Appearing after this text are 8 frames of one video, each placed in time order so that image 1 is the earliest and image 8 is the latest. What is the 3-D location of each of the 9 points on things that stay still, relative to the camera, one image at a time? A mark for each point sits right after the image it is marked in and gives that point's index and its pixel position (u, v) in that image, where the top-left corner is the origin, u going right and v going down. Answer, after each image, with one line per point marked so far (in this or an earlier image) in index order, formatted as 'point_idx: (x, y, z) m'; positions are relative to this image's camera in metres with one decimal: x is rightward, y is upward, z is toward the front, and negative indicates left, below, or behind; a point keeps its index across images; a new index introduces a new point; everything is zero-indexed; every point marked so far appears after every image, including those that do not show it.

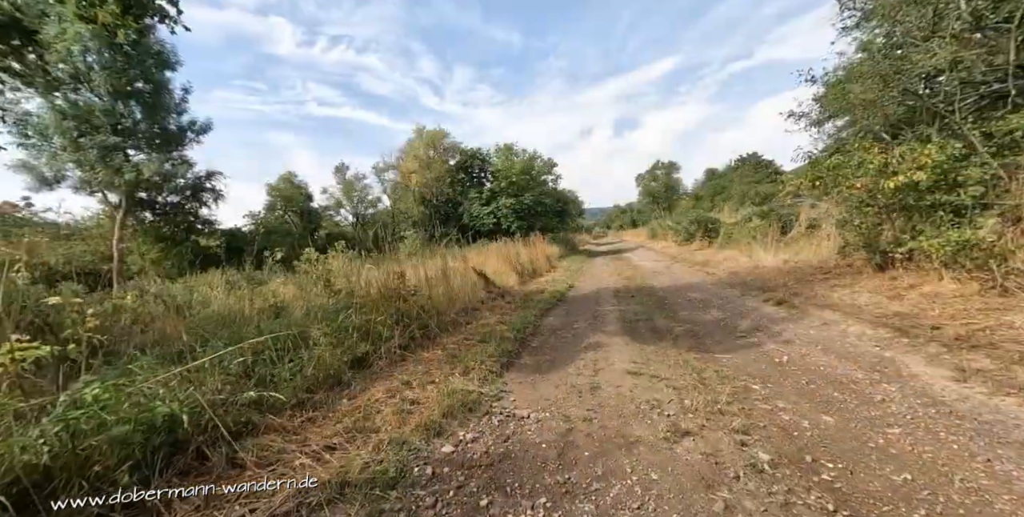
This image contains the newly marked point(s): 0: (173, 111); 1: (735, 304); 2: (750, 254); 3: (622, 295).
0: (-15.5, +6.7, +18.6) m
1: (+3.4, -0.7, +6.3) m
2: (+6.4, +0.1, +11.0) m
3: (+2.3, -0.8, +8.9) m
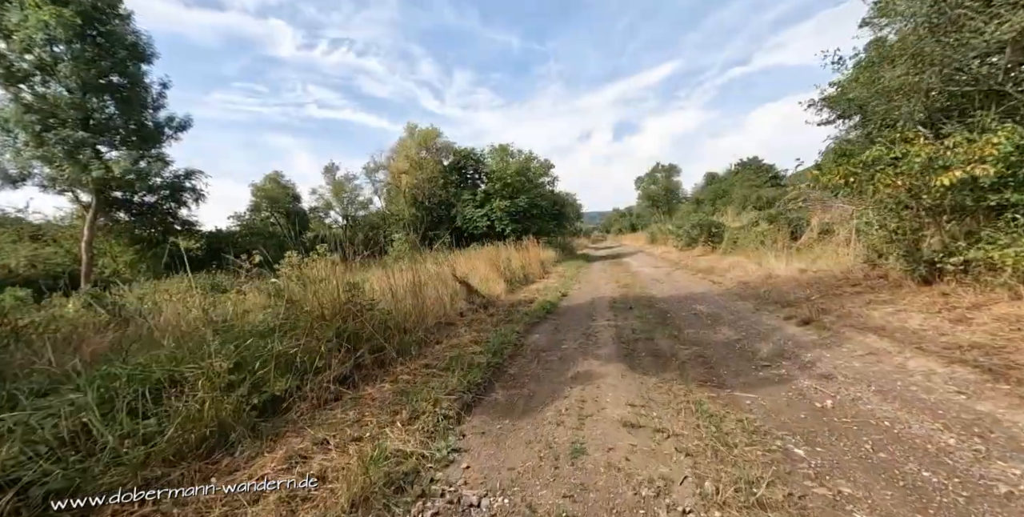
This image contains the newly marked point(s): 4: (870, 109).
0: (-15.8, +6.6, +17.7) m
1: (+3.2, -0.9, +5.4) m
2: (+6.1, -0.1, +10.2) m
3: (+2.1, -1.0, +8.1) m
4: (+5.6, +2.3, +6.3) m
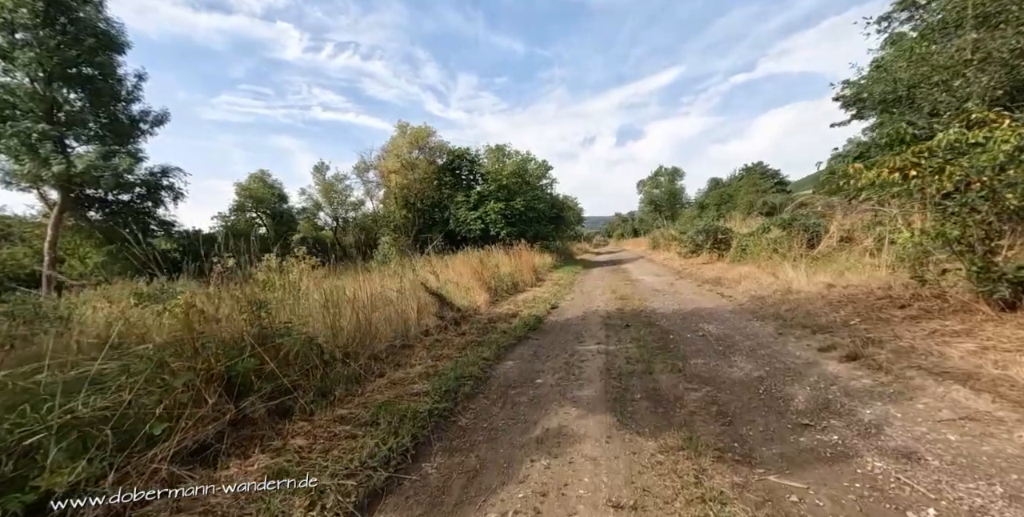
0: (-16.0, +6.5, +16.8) m
1: (+2.8, -1.0, +4.4) m
2: (+5.8, -0.3, +9.1) m
3: (+1.7, -1.1, +7.0) m
4: (+5.3, +2.1, +5.2) m
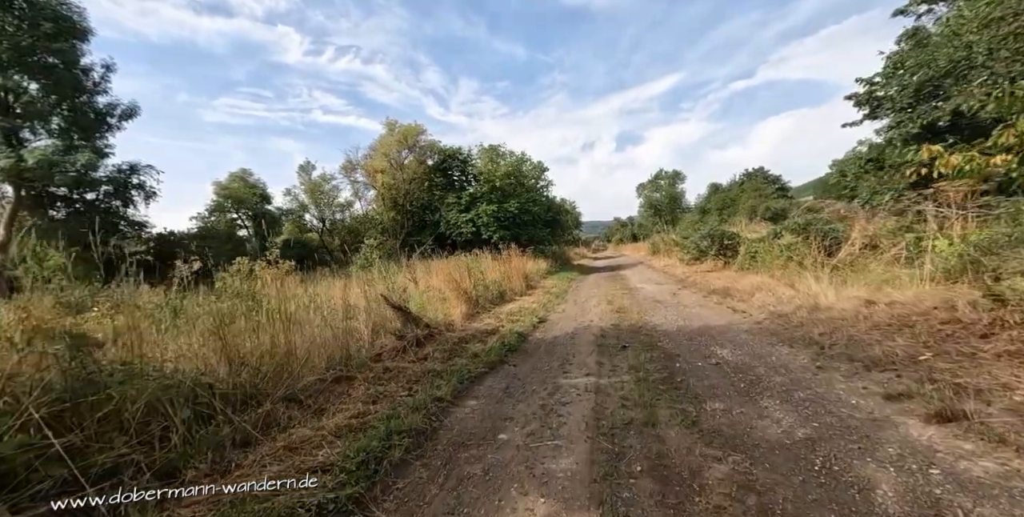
0: (-16.4, +6.4, +15.7) m
1: (+2.4, -1.1, +3.3) m
2: (+5.4, -0.5, +8.0) m
3: (+1.3, -1.3, +5.9) m
4: (+5.0, +2.0, +4.2) m
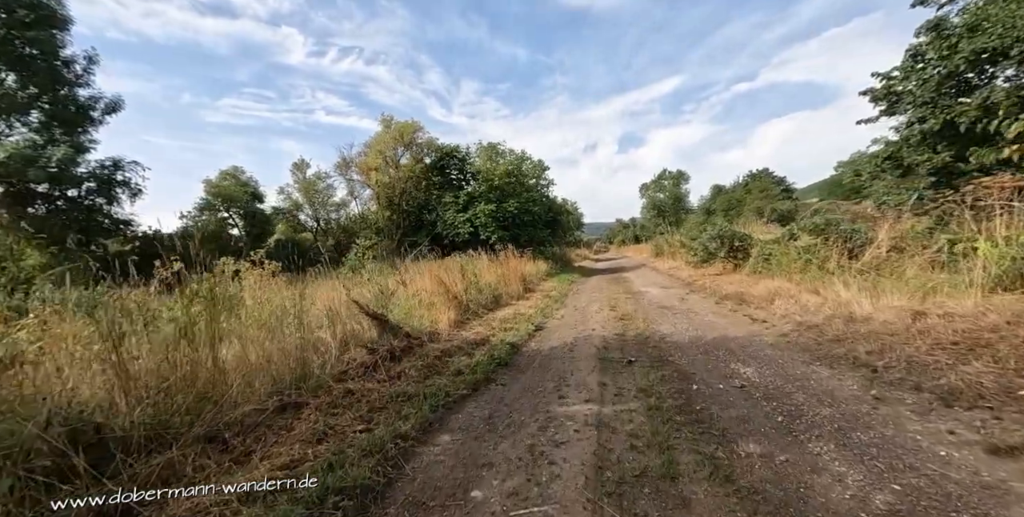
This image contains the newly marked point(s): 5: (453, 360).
0: (-16.4, +6.4, +15.1) m
1: (+2.3, -1.1, +2.5) m
2: (+5.3, -0.6, +7.2) m
3: (+1.2, -1.3, +5.2) m
4: (+4.9, +1.9, +3.4) m
5: (-0.7, -1.3, +5.0) m
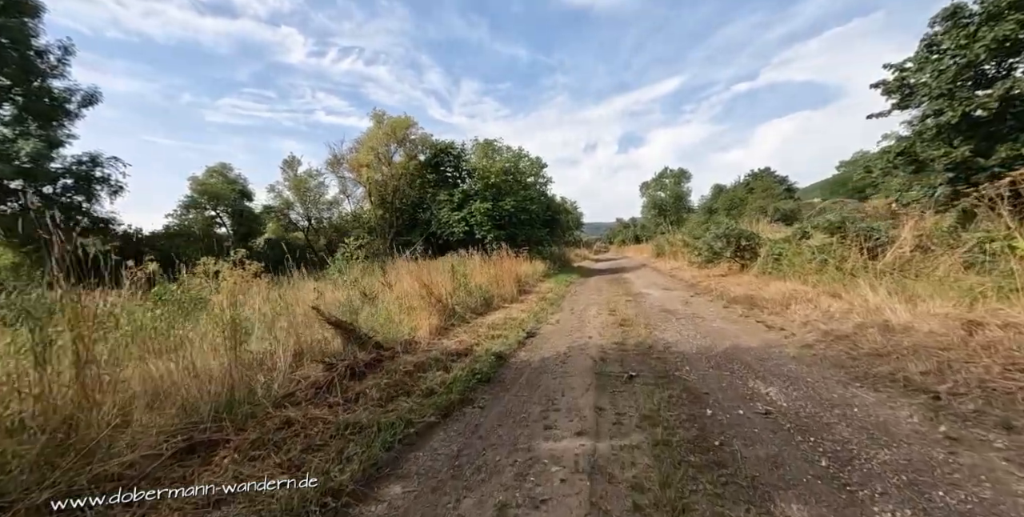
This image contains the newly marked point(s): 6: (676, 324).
0: (-16.6, +6.4, +14.4) m
1: (+2.1, -1.1, +1.8) m
2: (+5.1, -0.6, +6.6) m
3: (+1.0, -1.3, +4.5) m
4: (+4.7, +2.0, +2.7) m
5: (-0.9, -1.3, +4.4) m
6: (+2.9, -1.1, +7.1) m
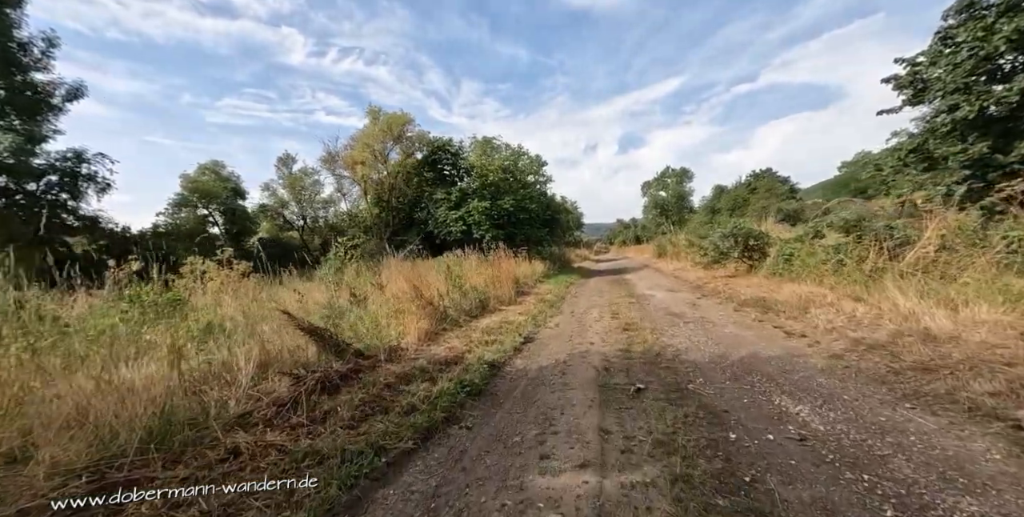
0: (-16.6, +6.5, +13.9) m
1: (+2.1, -1.1, +1.3) m
2: (+5.1, -0.6, +6.1) m
3: (+1.0, -1.3, +4.0) m
4: (+4.6, +2.0, +2.3) m
5: (-1.0, -1.2, +3.9) m
6: (+2.8, -1.1, +6.6) m
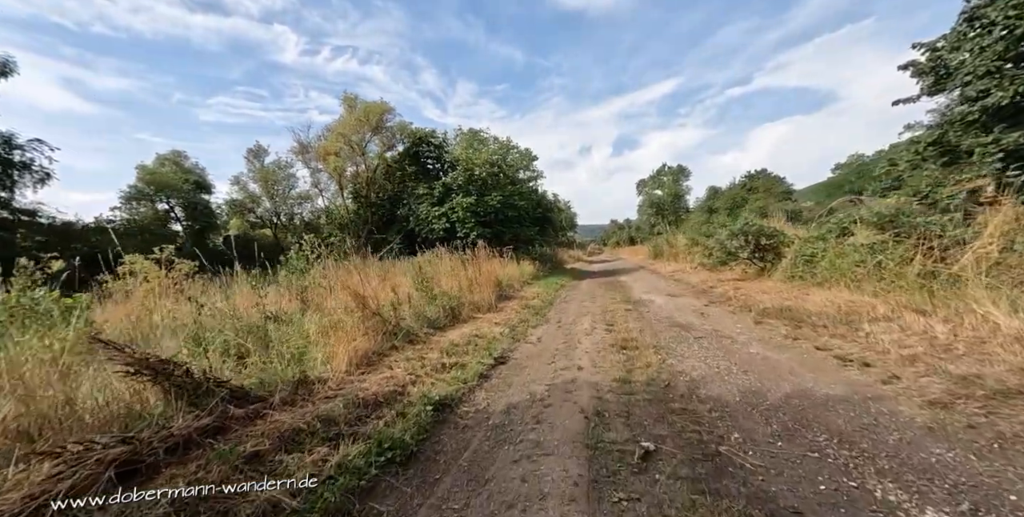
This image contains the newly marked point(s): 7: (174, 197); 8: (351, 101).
0: (-17.1, +6.5, +12.3) m
1: (+1.7, -1.1, 0.0) m
2: (+4.7, -0.6, +4.7) m
3: (+0.6, -1.3, +2.6) m
4: (+4.3, +2.0, +0.9) m
5: (-1.3, -1.2, +2.4) m
6: (+2.4, -1.1, +5.2) m
7: (-15.7, +2.8, +18.9) m
8: (-7.7, +7.6, +19.6) m
